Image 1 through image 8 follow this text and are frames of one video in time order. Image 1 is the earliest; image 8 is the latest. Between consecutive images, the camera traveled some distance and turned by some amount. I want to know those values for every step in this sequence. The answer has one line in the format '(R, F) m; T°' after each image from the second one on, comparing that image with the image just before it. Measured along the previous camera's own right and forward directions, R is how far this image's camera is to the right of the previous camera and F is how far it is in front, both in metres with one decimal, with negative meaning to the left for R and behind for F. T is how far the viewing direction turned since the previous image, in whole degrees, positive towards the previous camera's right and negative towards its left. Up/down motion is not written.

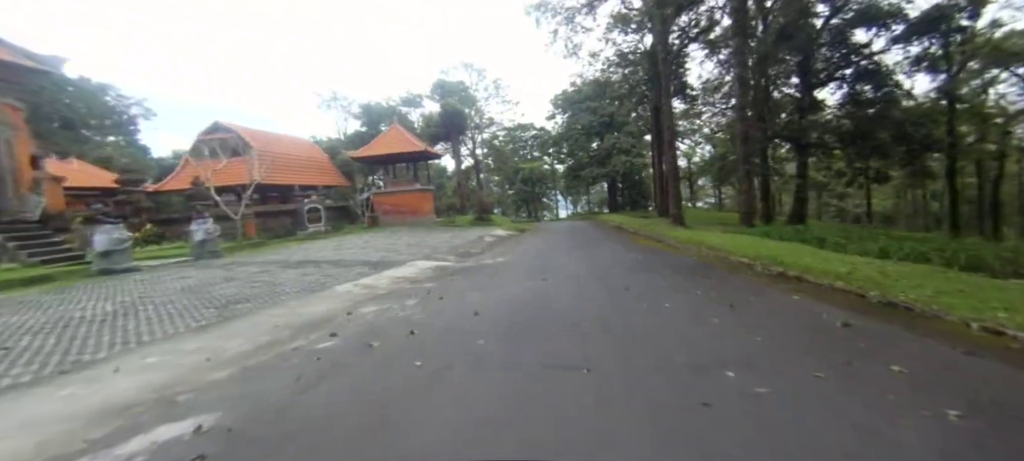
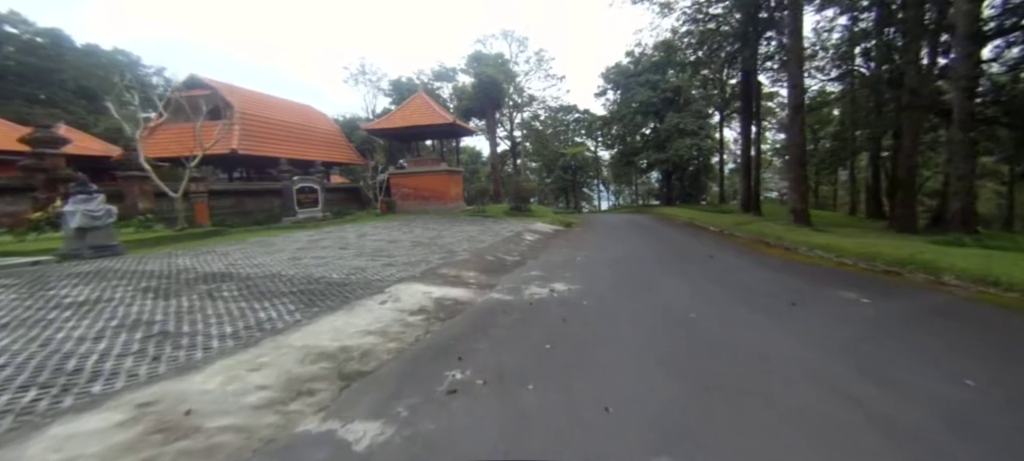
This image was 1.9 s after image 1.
(-0.6, +5.2) m; -5°
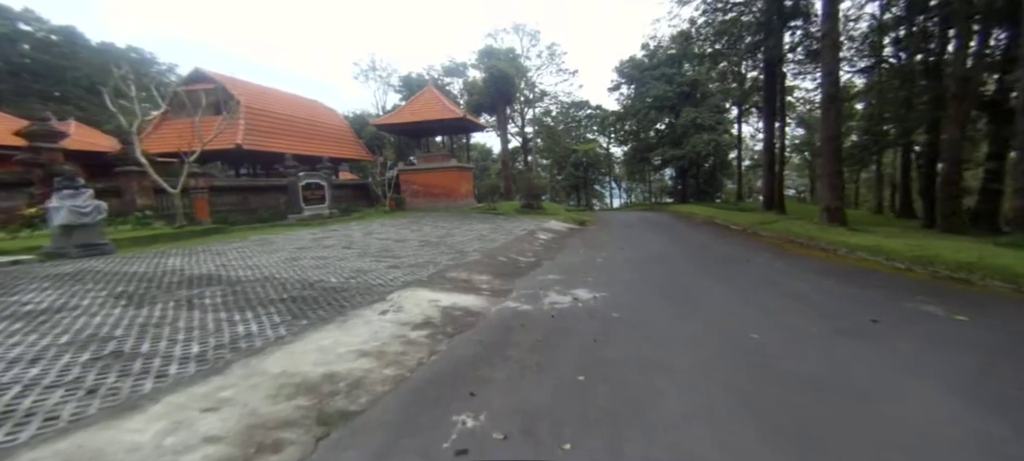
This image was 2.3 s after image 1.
(-0.1, +0.7) m; -1°
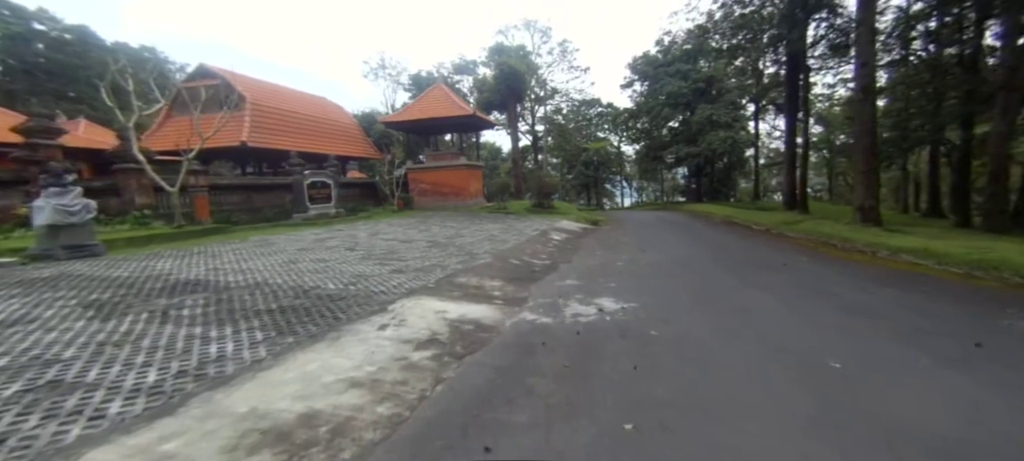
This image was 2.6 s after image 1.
(-0.1, +0.6) m; -1°
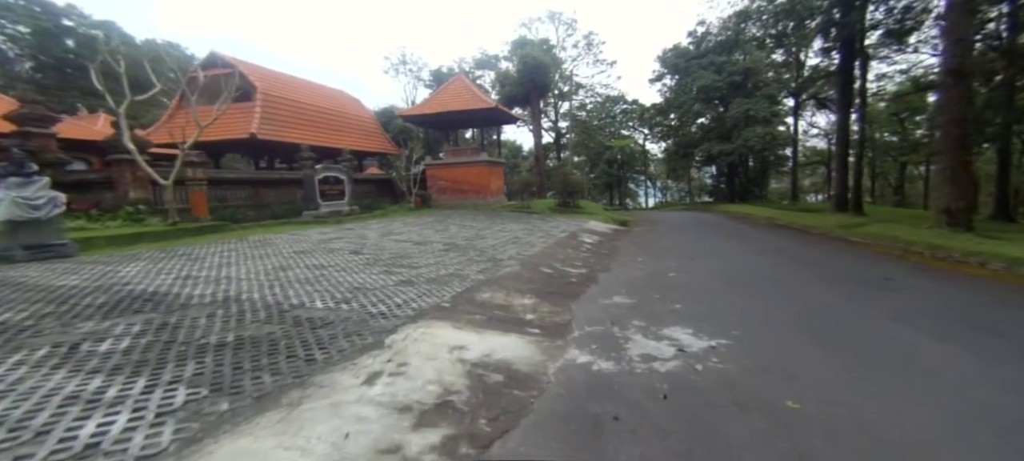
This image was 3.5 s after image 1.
(-0.2, +1.3) m; -3°
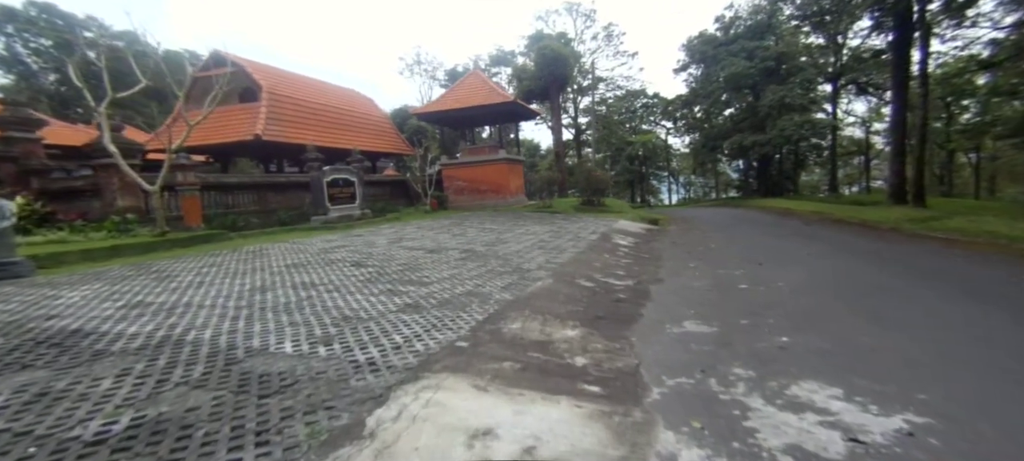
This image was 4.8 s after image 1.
(-0.2, +1.2) m; -3°
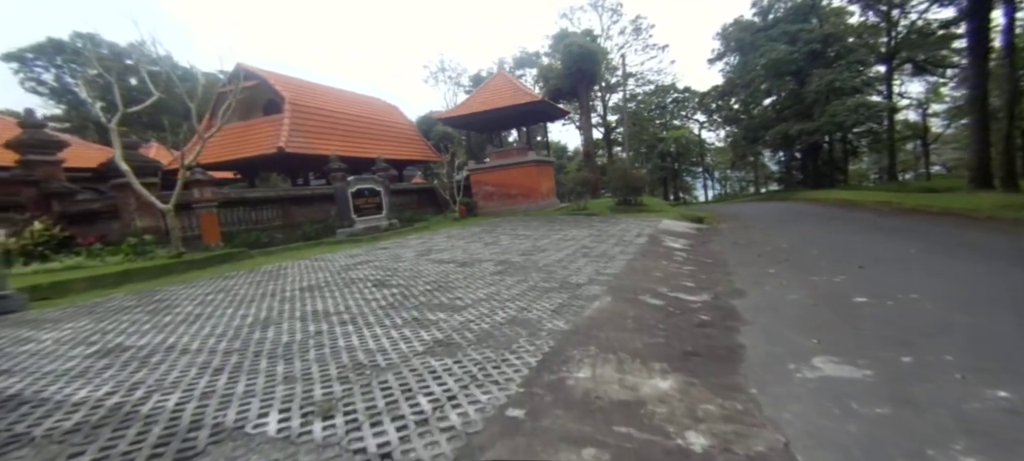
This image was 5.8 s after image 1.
(-0.2, +1.0) m; -4°
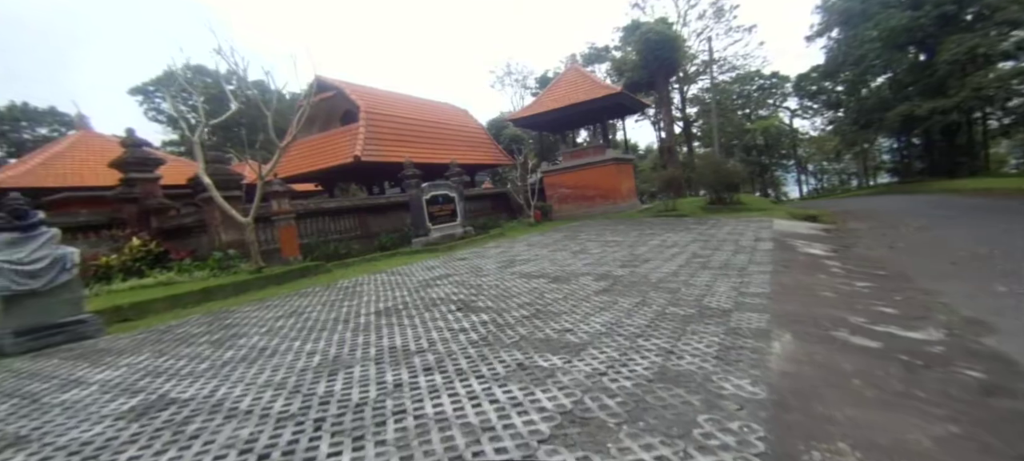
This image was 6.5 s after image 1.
(-0.5, +1.1) m; -9°
